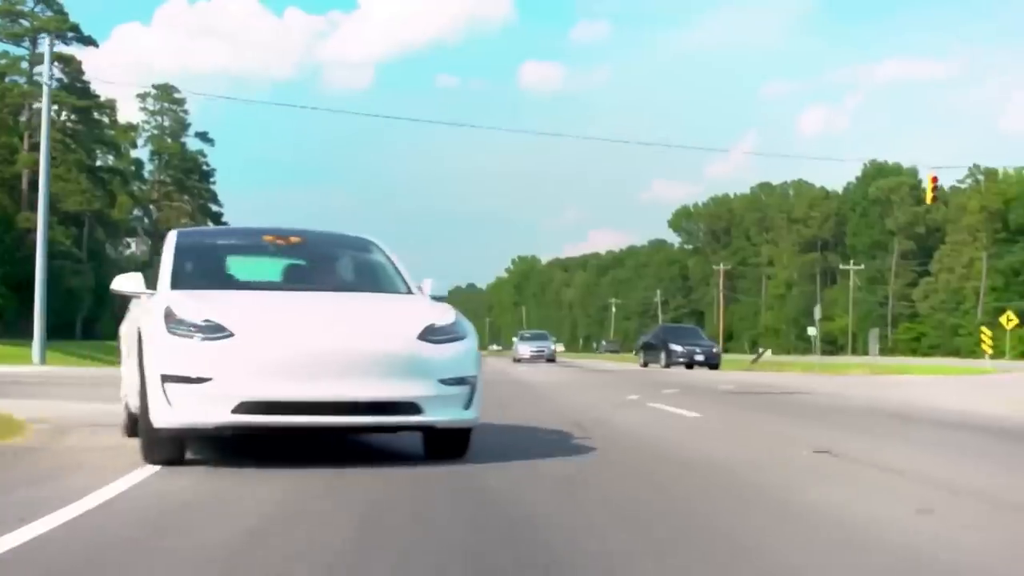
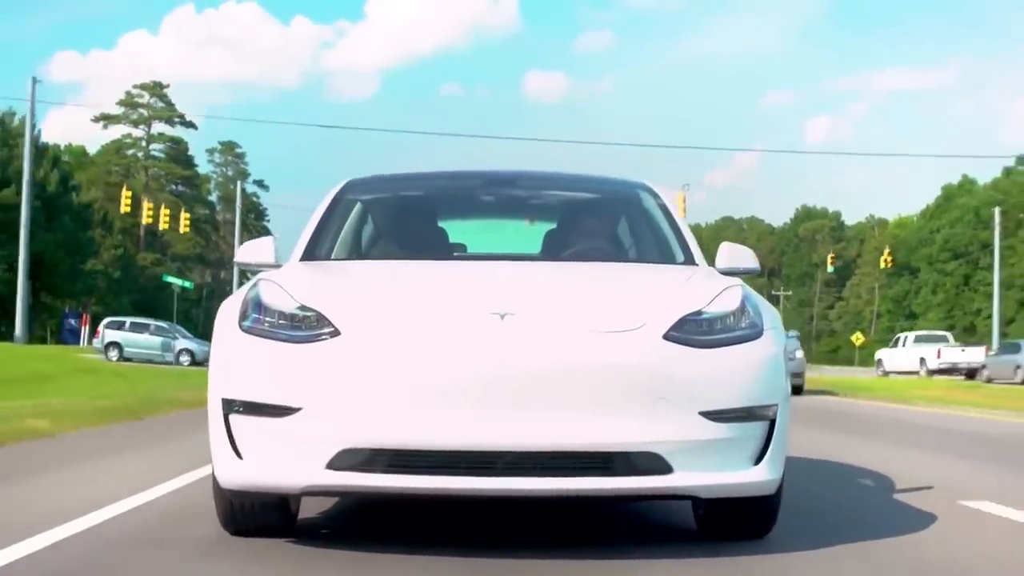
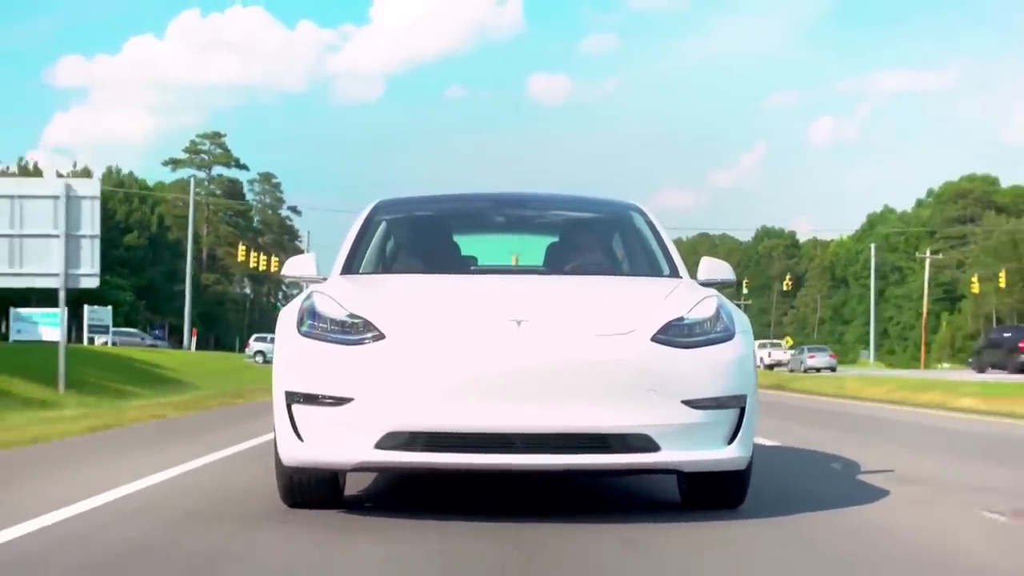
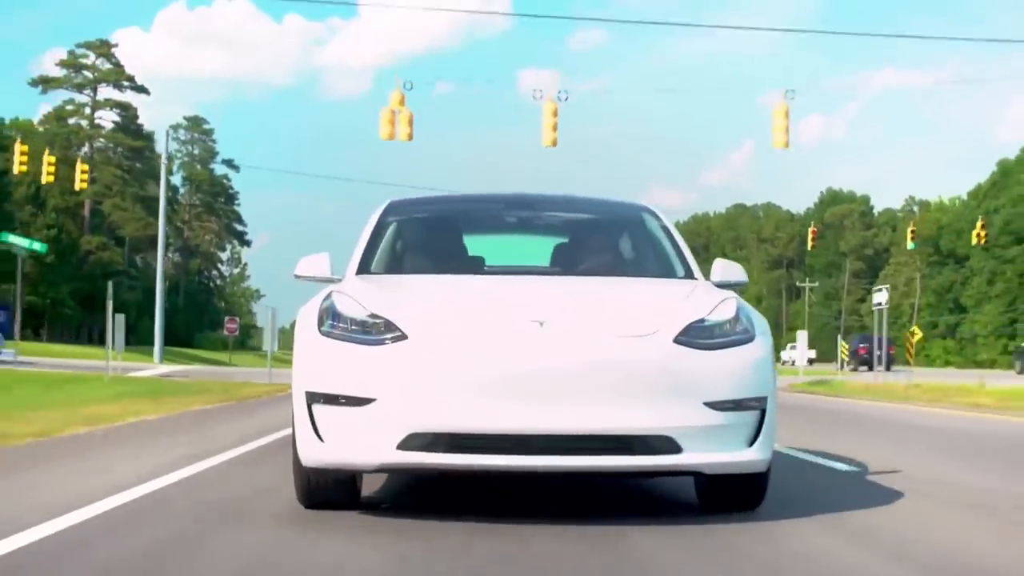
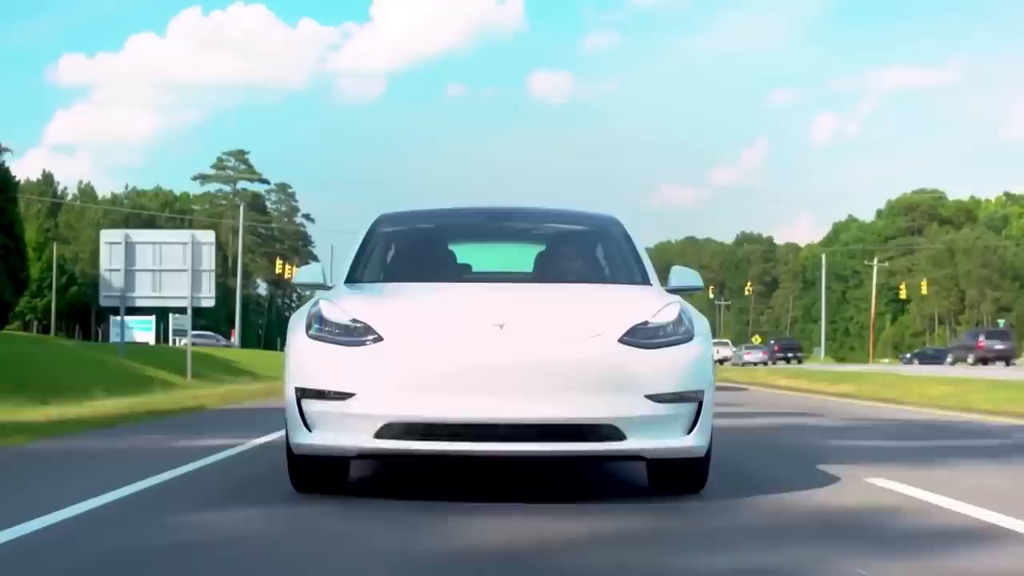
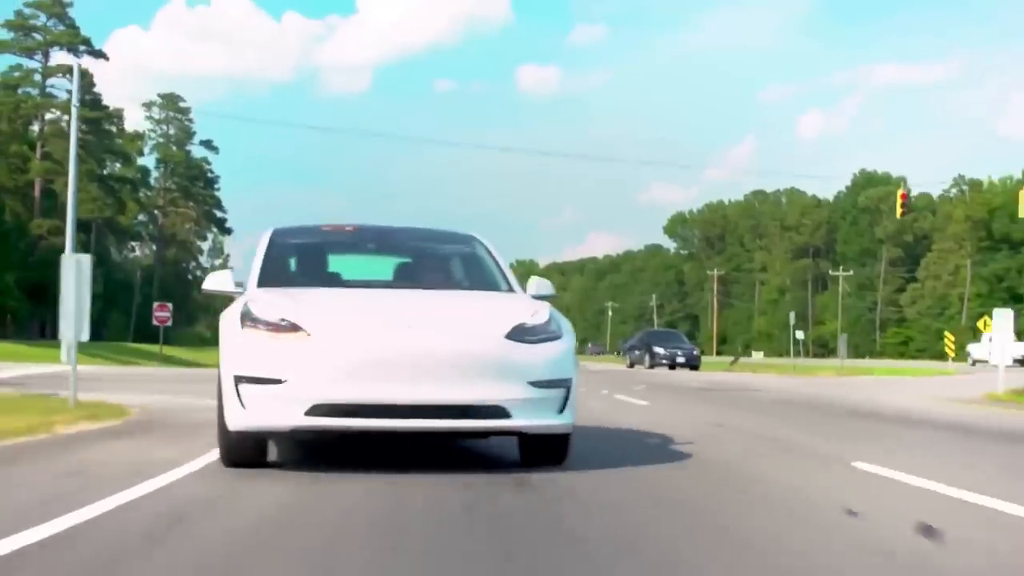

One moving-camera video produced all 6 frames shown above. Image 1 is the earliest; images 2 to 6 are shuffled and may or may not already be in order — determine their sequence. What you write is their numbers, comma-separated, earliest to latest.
6, 4, 2, 3, 5
